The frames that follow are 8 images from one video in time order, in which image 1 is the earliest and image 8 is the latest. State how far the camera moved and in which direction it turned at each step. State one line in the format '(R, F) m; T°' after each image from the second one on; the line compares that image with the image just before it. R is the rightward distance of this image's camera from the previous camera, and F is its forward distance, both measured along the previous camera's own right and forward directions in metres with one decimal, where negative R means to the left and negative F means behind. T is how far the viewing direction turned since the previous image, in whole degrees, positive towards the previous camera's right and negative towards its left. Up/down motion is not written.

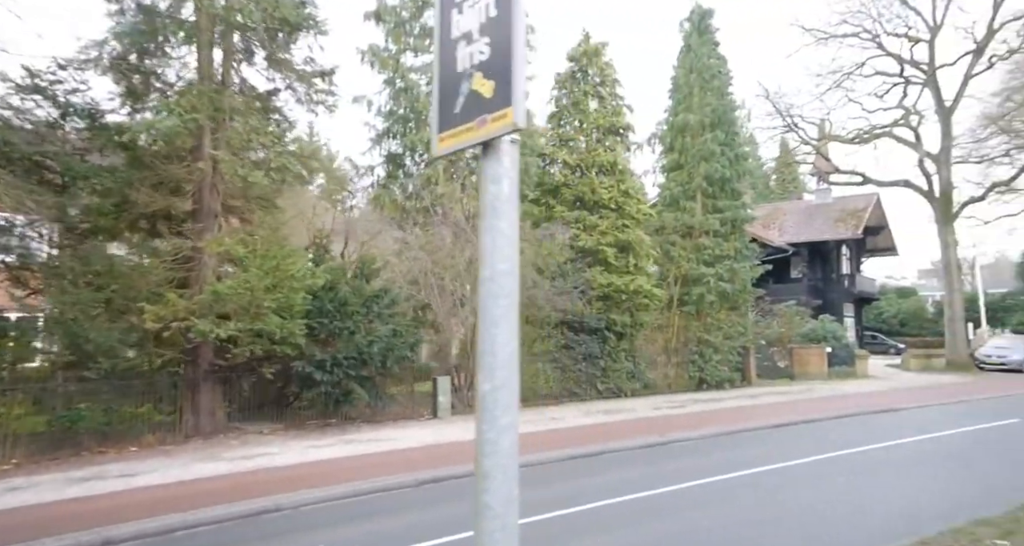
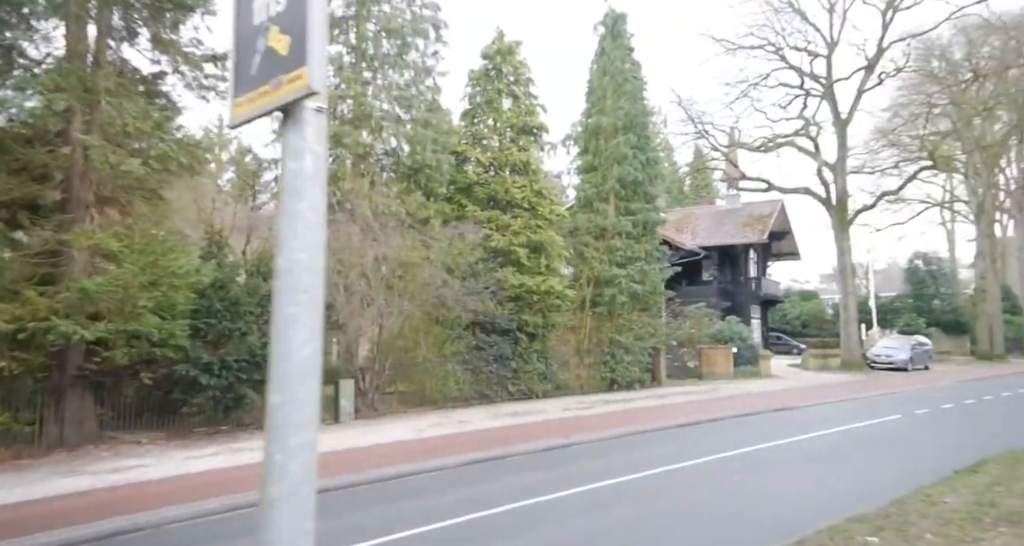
(-0.3, +0.6) m; +8°
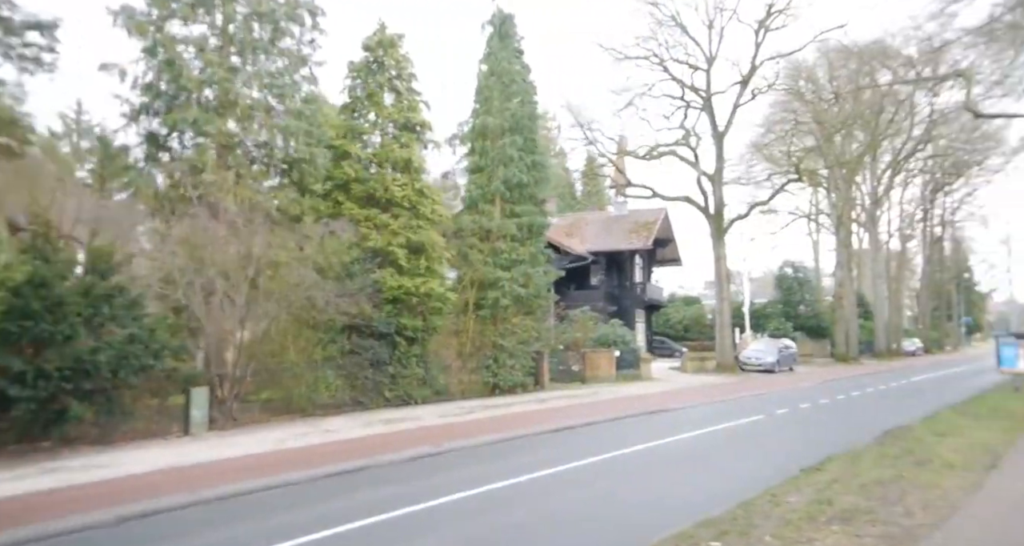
(+0.5, +0.4) m; +9°
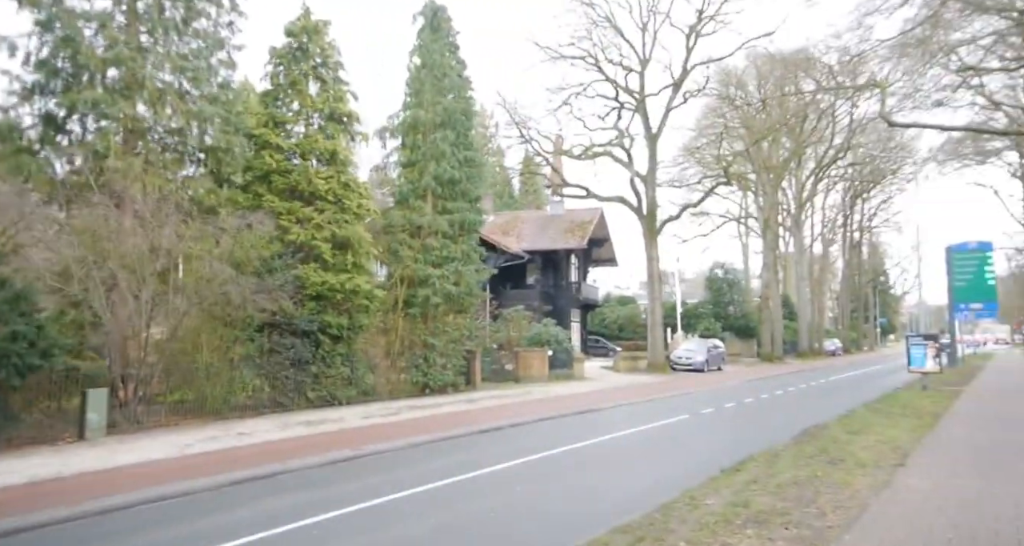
(+0.3, +0.3) m; +5°
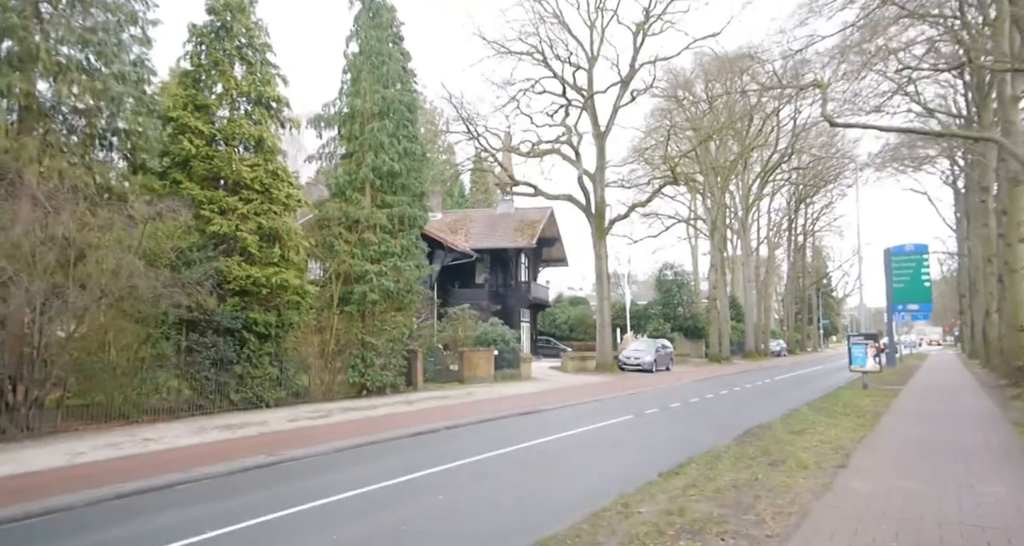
(+0.4, +0.7) m; +4°
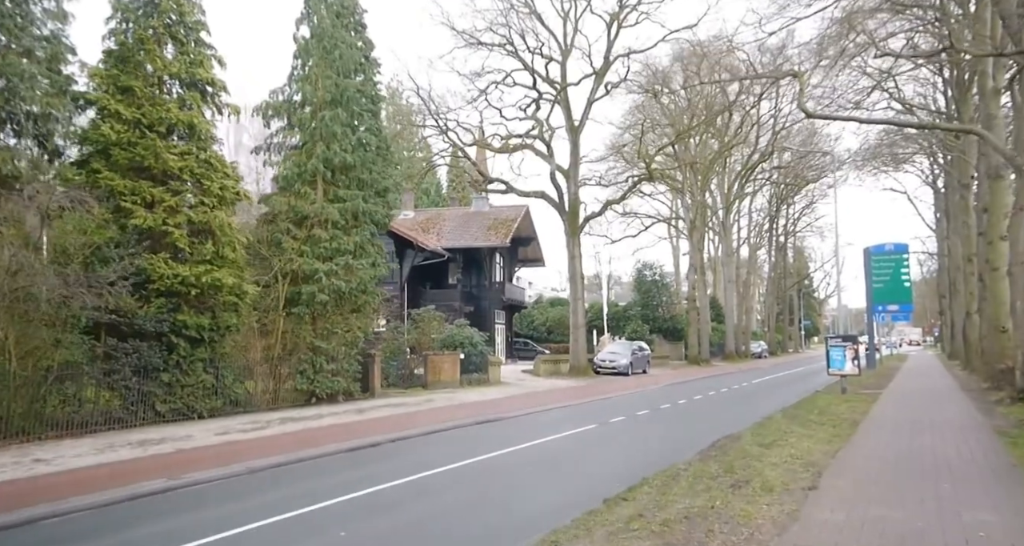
(+0.7, +1.1) m; +1°
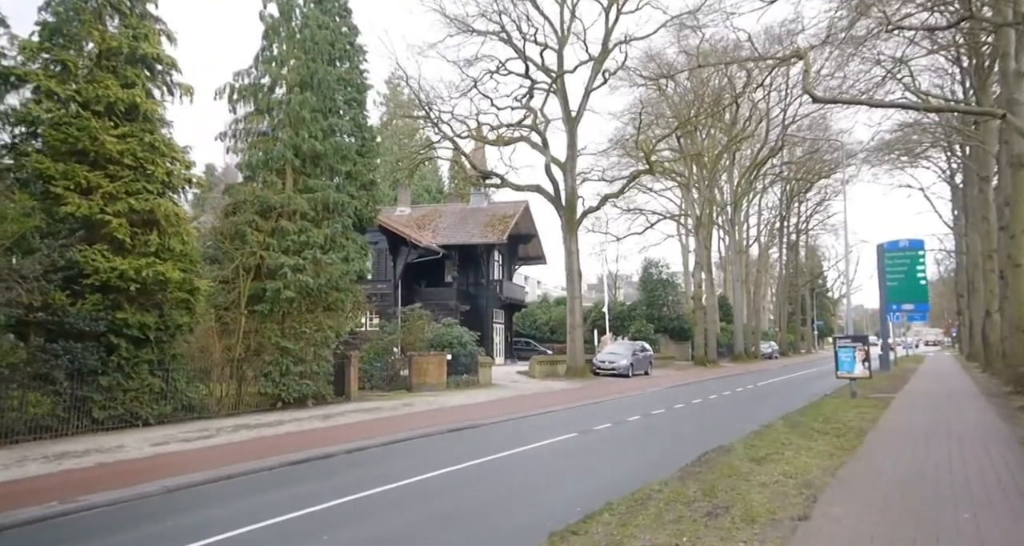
(+0.8, +1.3) m; -1°
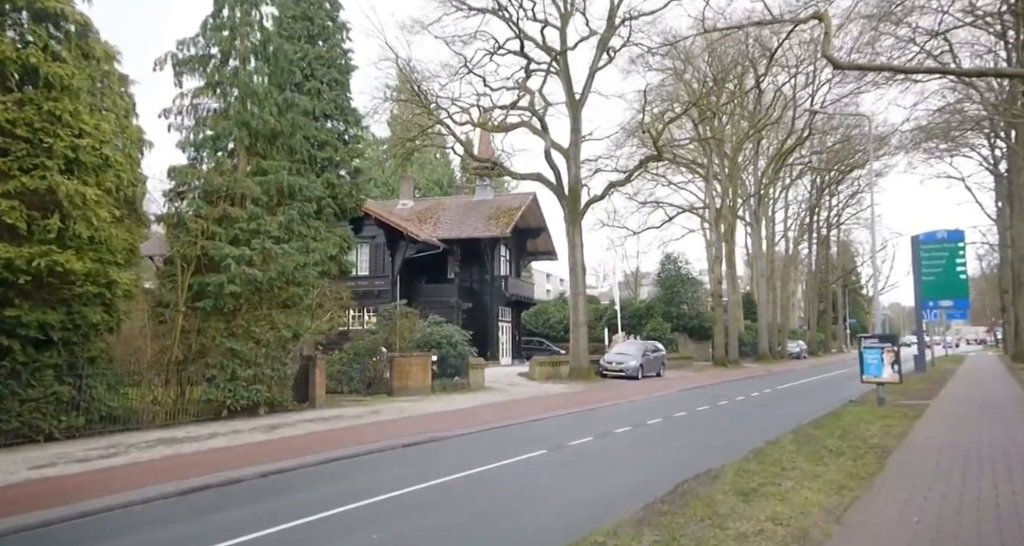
(+1.3, +2.0) m; -2°
